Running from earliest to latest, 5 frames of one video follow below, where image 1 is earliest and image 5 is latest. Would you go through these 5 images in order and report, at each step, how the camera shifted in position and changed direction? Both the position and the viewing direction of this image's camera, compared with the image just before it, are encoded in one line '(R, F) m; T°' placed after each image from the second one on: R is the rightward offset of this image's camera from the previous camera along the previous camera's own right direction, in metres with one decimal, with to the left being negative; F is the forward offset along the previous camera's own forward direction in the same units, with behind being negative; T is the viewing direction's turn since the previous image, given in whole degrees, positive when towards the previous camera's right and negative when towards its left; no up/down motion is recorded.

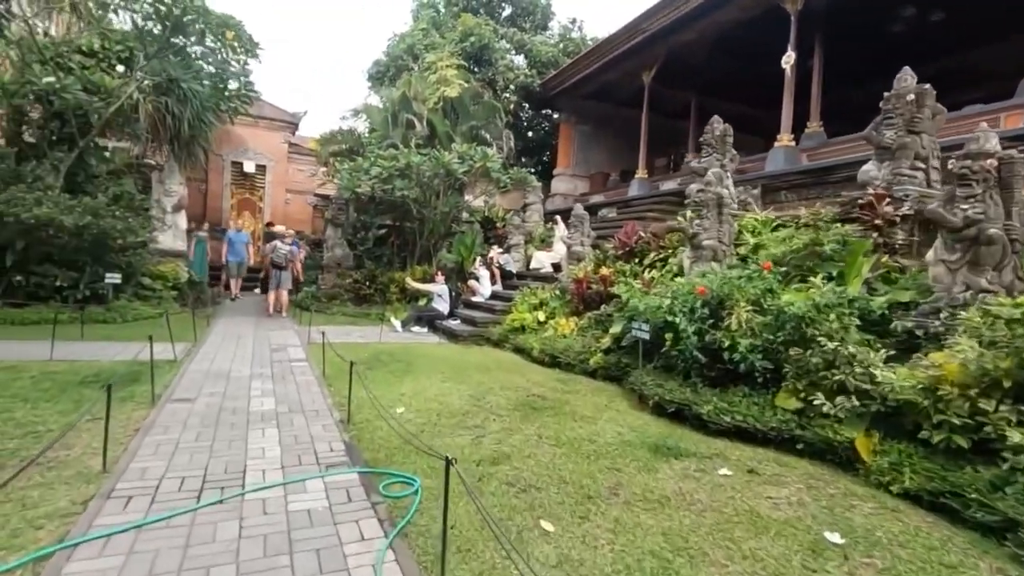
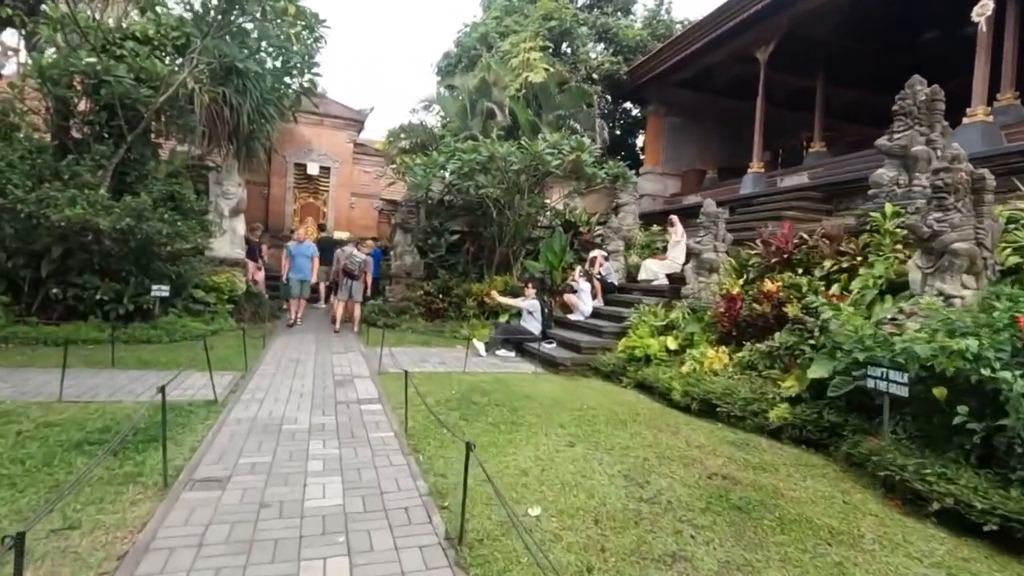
(-0.9, +1.8) m; -6°
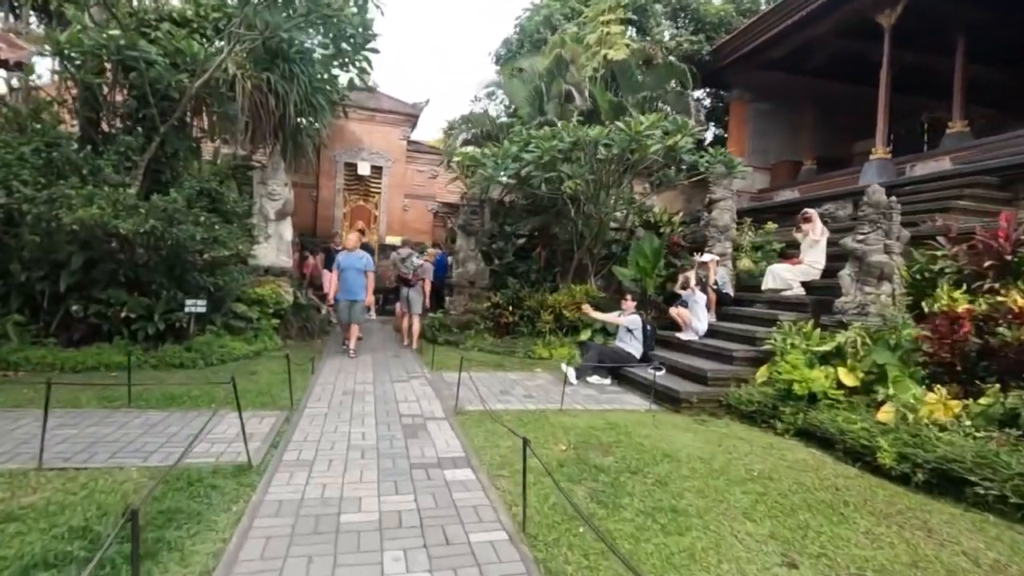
(-0.7, +1.5) m; -4°
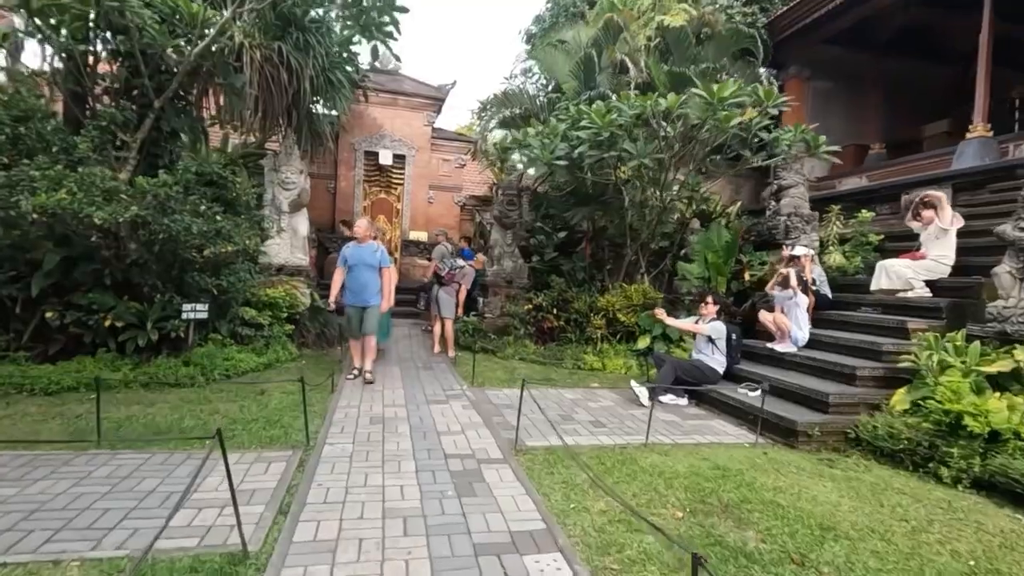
(-0.5, +1.2) m; -2°
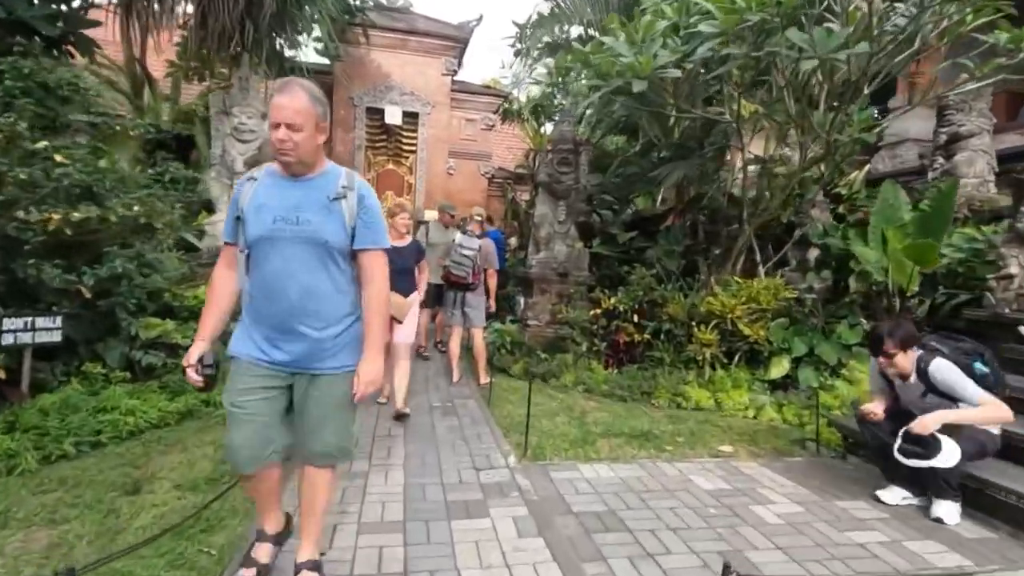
(-0.4, +2.7) m; -2°
